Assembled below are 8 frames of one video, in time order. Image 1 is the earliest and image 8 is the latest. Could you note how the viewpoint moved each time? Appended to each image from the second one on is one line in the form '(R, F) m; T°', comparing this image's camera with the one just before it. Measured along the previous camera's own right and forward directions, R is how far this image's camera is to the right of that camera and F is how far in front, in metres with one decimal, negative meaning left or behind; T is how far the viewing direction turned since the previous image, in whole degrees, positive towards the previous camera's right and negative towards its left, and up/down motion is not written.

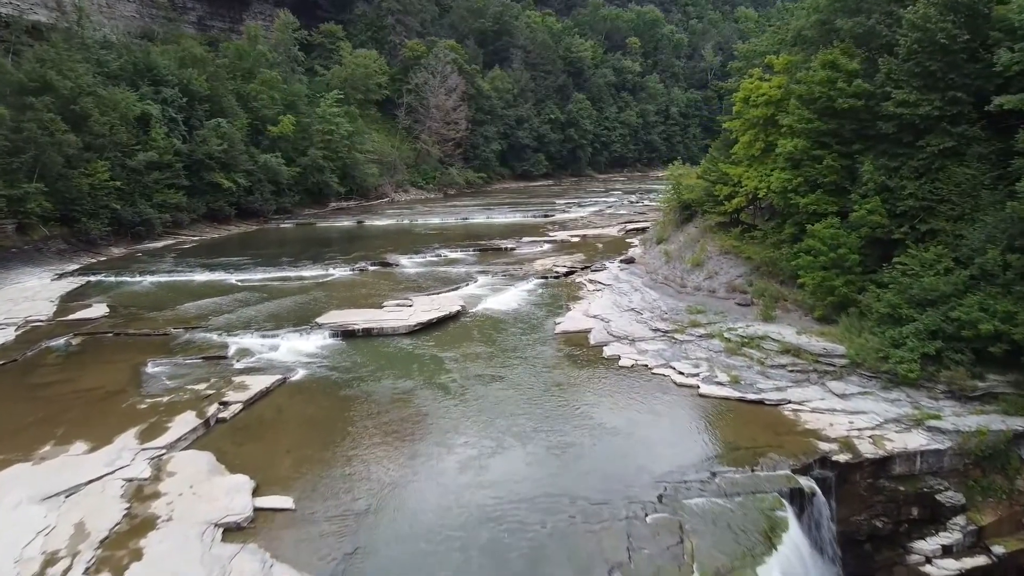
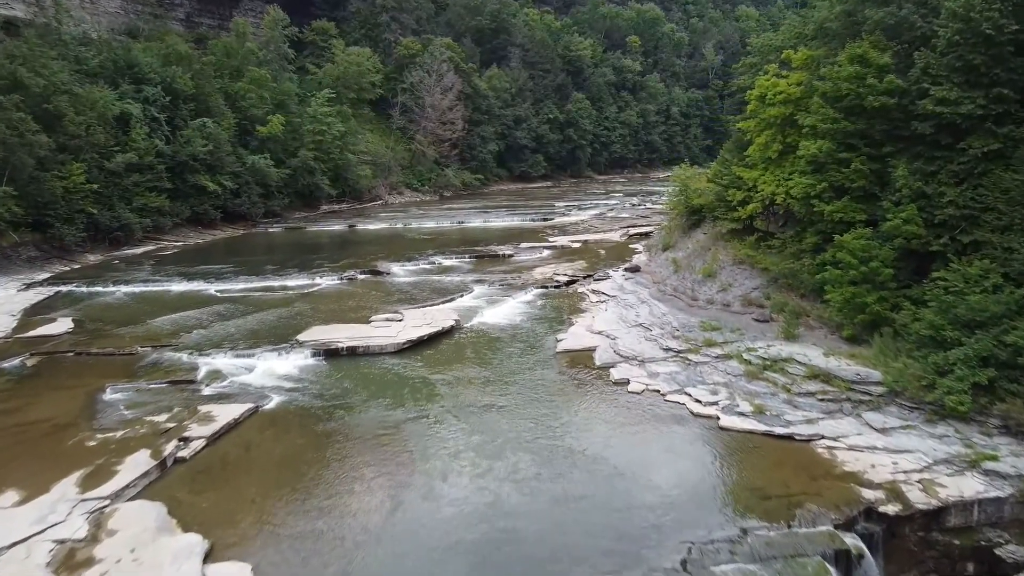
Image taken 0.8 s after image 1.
(0.0, +1.2) m; 0°
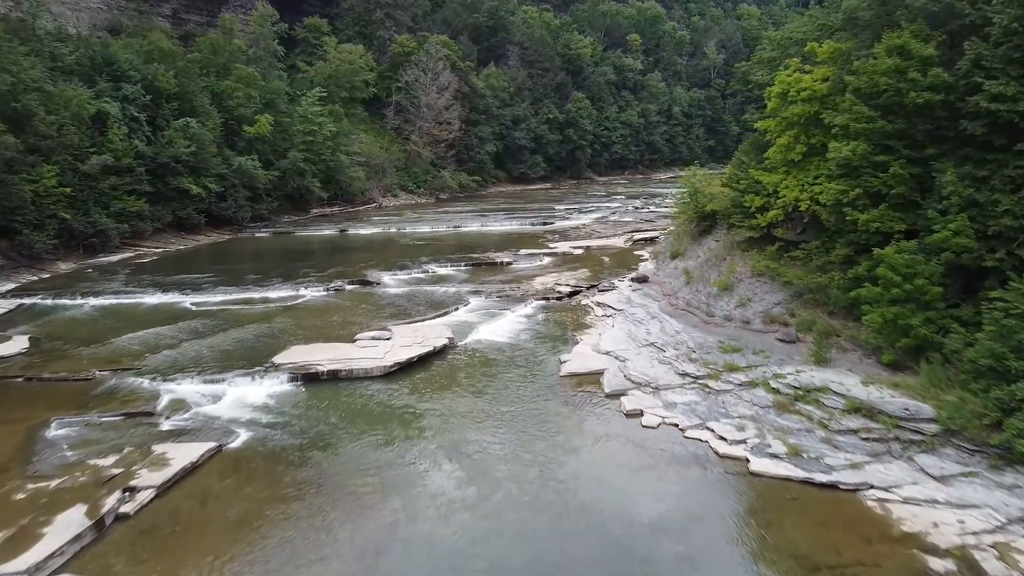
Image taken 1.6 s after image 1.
(0.0, +1.3) m; 0°
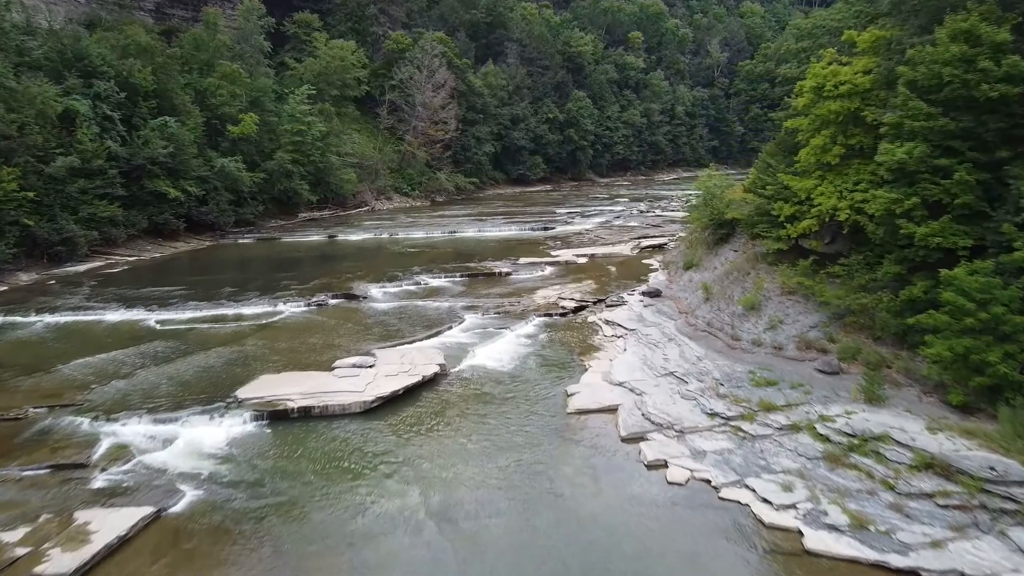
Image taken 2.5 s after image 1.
(0.0, +1.7) m; 0°
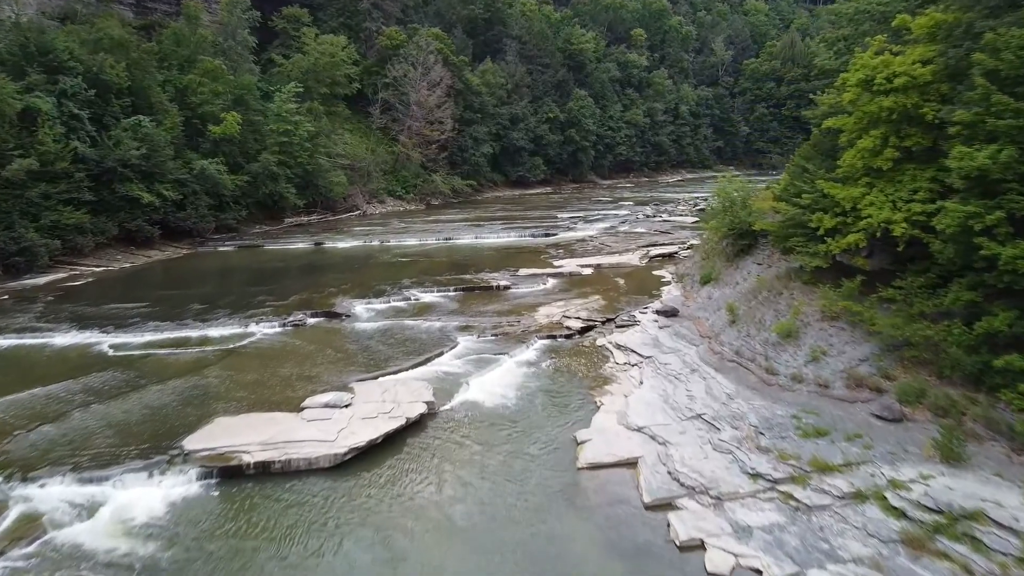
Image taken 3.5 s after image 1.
(0.0, +1.8) m; 0°
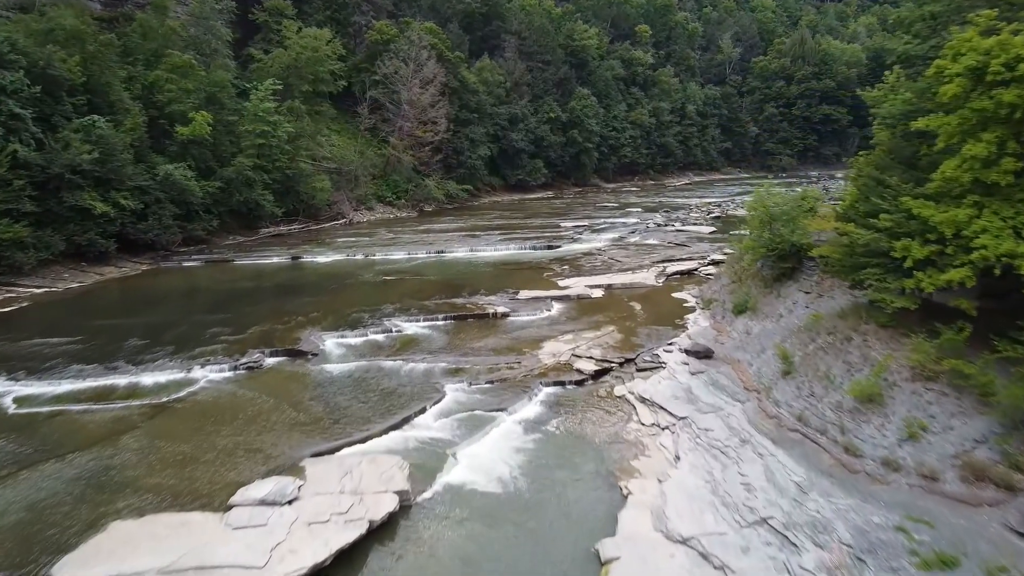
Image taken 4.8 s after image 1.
(0.0, +2.6) m; 0°
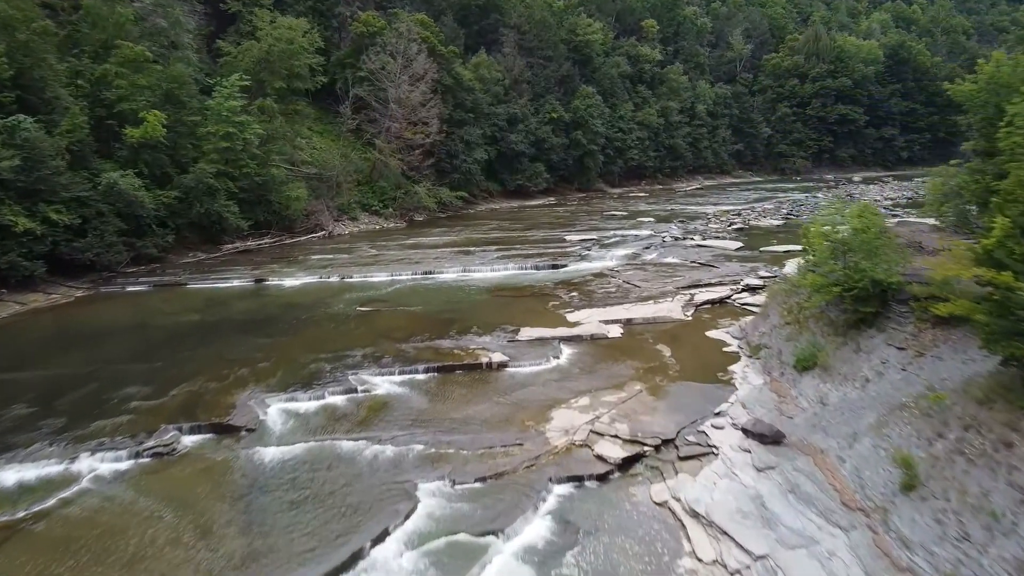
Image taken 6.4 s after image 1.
(0.0, +3.3) m; 0°
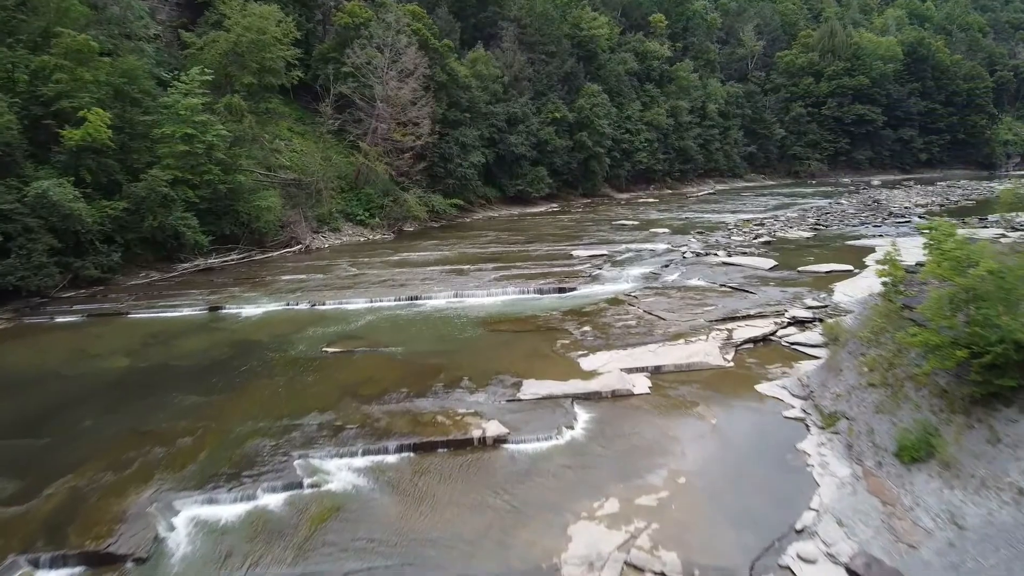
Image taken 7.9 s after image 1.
(0.0, +3.0) m; 0°
